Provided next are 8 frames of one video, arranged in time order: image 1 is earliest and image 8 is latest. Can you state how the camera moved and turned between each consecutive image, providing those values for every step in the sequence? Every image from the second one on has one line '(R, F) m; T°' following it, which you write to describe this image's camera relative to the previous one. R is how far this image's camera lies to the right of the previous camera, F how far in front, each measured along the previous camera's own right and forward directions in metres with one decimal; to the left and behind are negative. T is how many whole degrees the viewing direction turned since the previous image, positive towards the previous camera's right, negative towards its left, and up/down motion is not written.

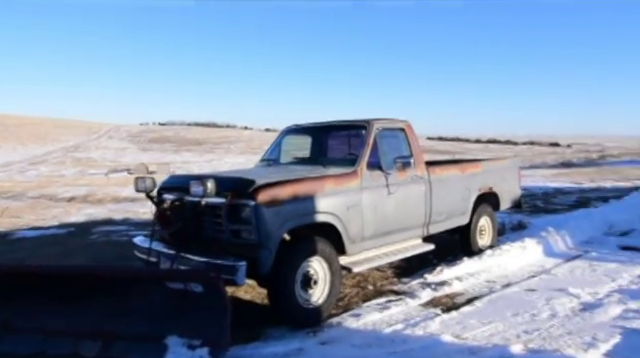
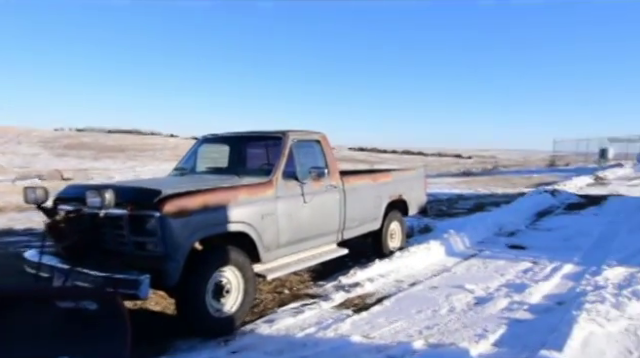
(+0.1, -0.1) m; +10°
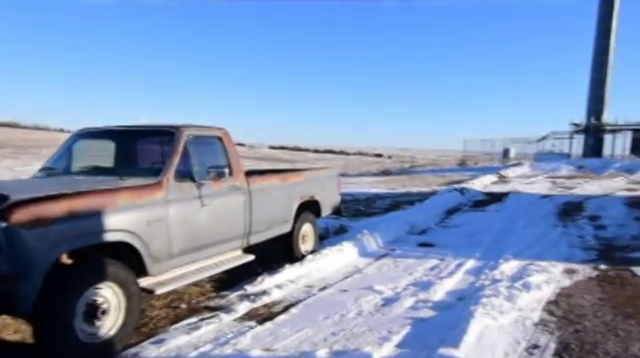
(+0.3, +0.3) m; +9°
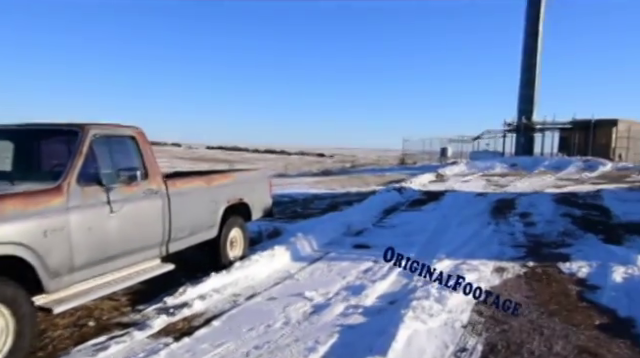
(+0.3, +0.3) m; +7°
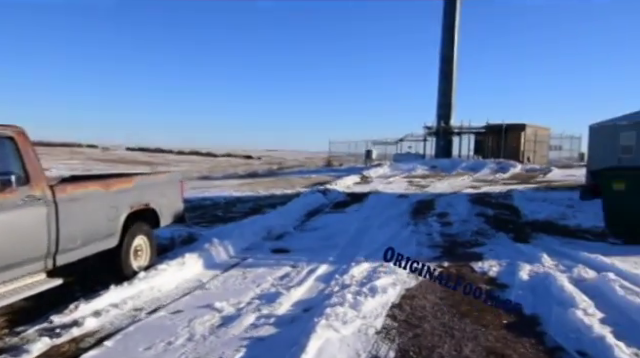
(+0.3, +0.2) m; +9°
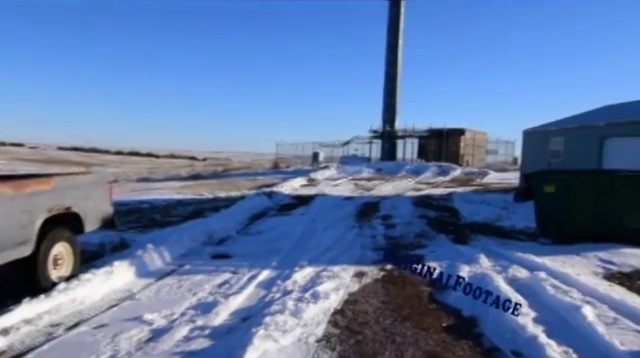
(+0.1, +0.2) m; +7°
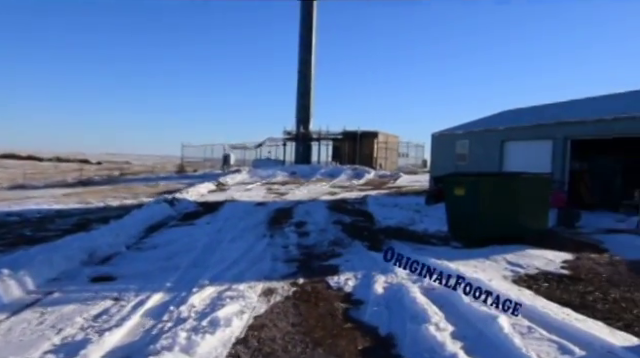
(+0.2, +0.6) m; +11°
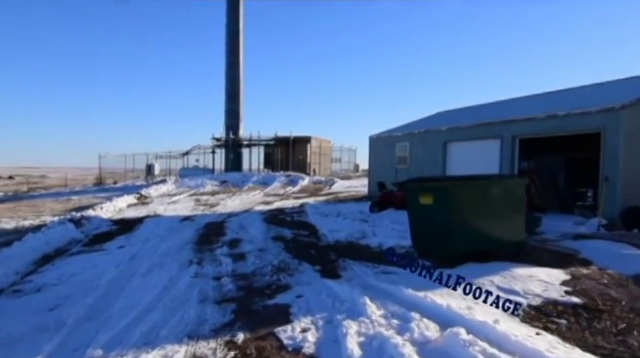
(-0.1, +1.6) m; +9°
